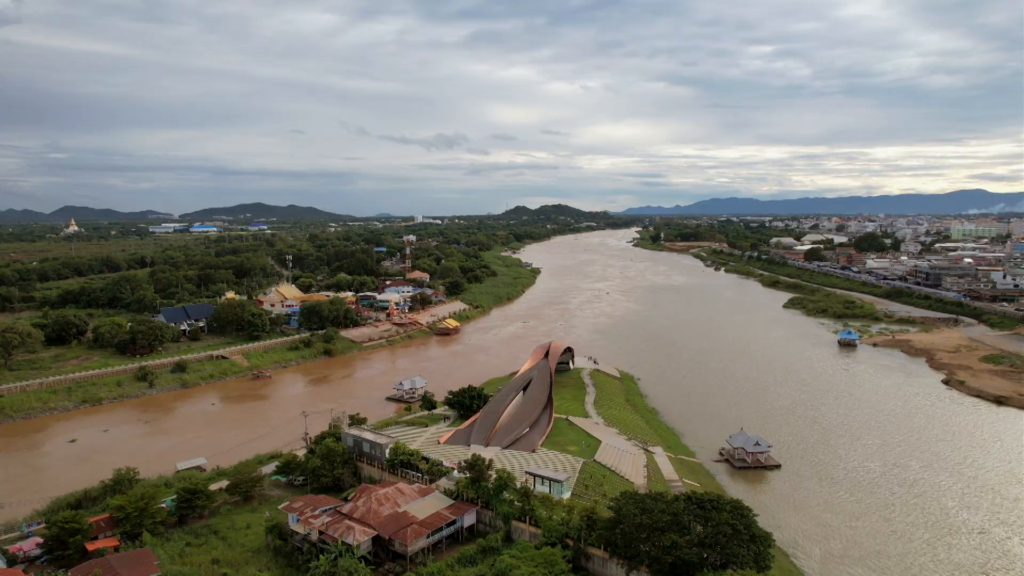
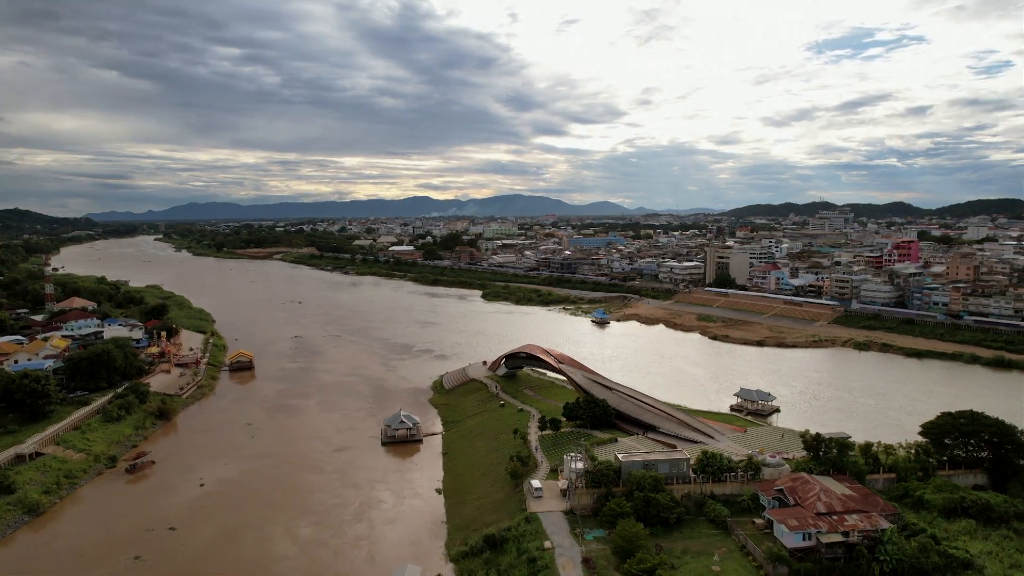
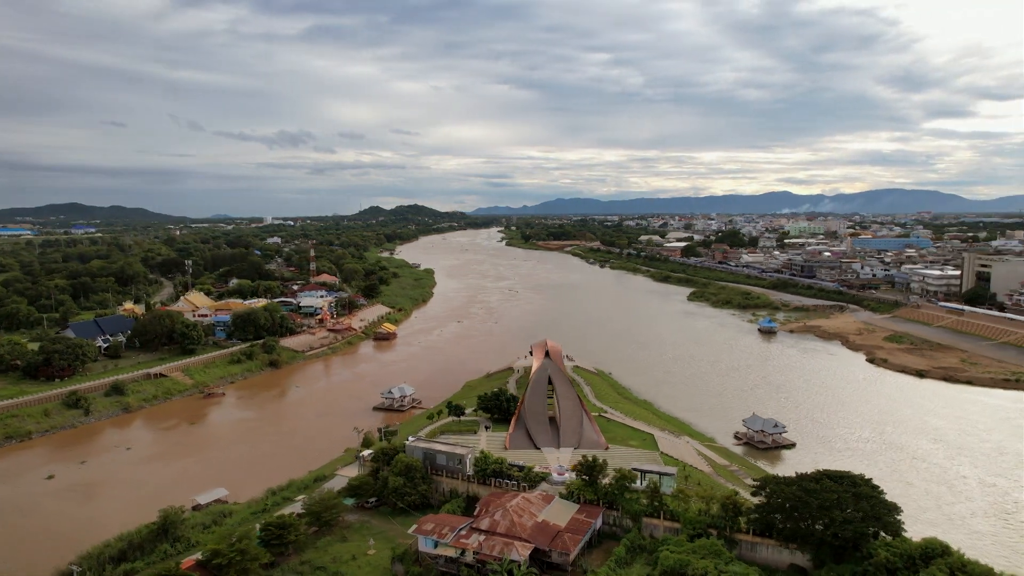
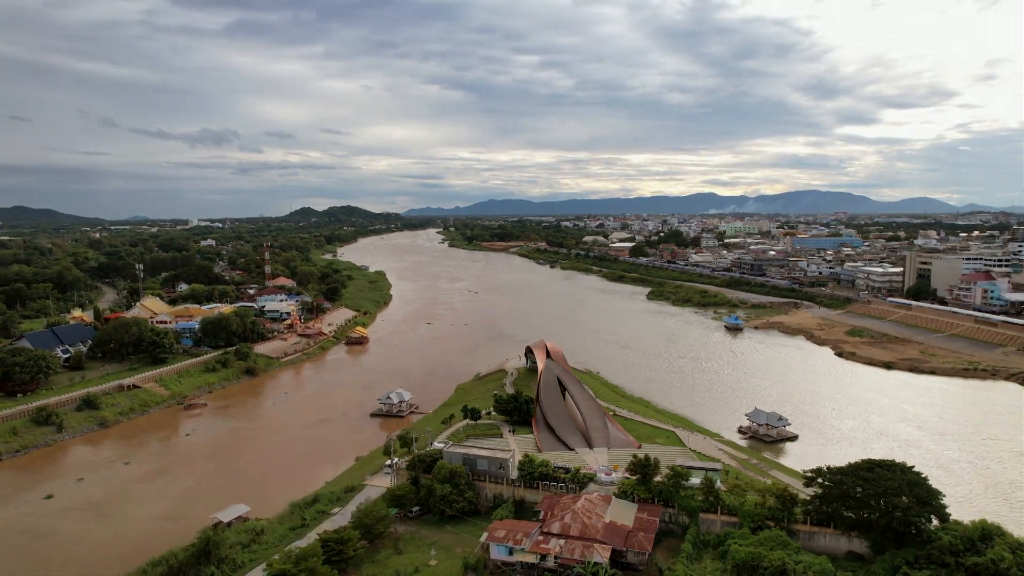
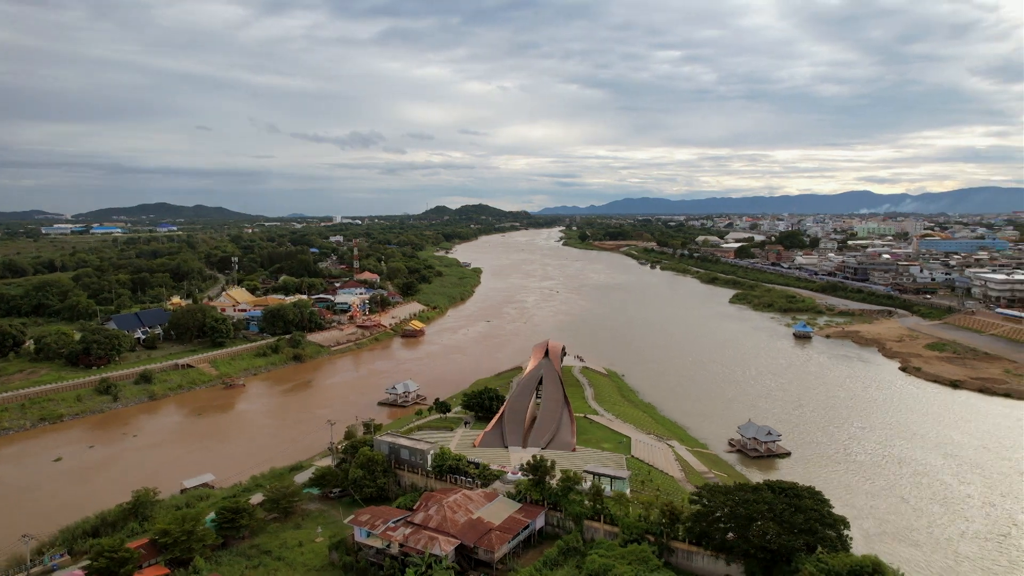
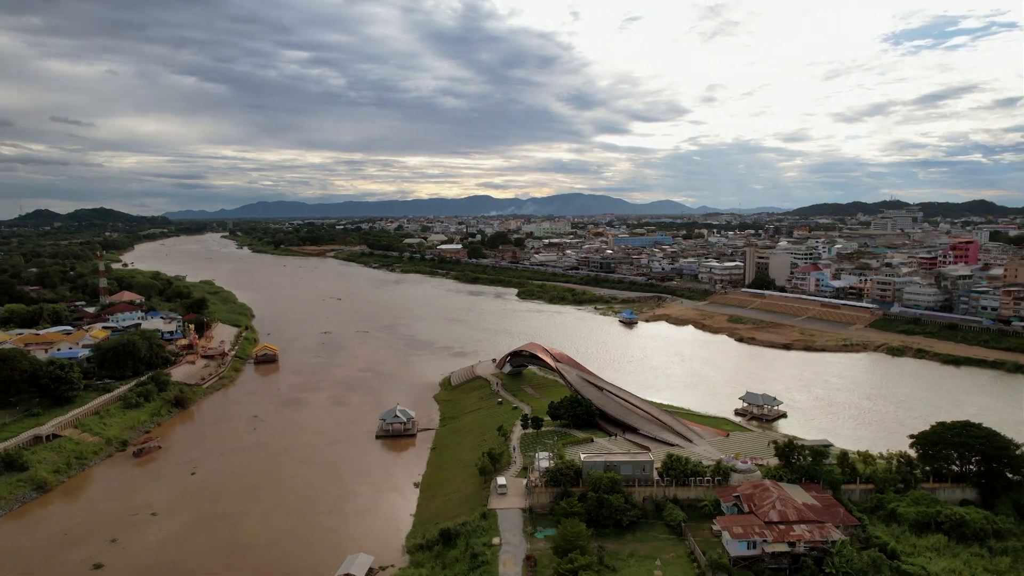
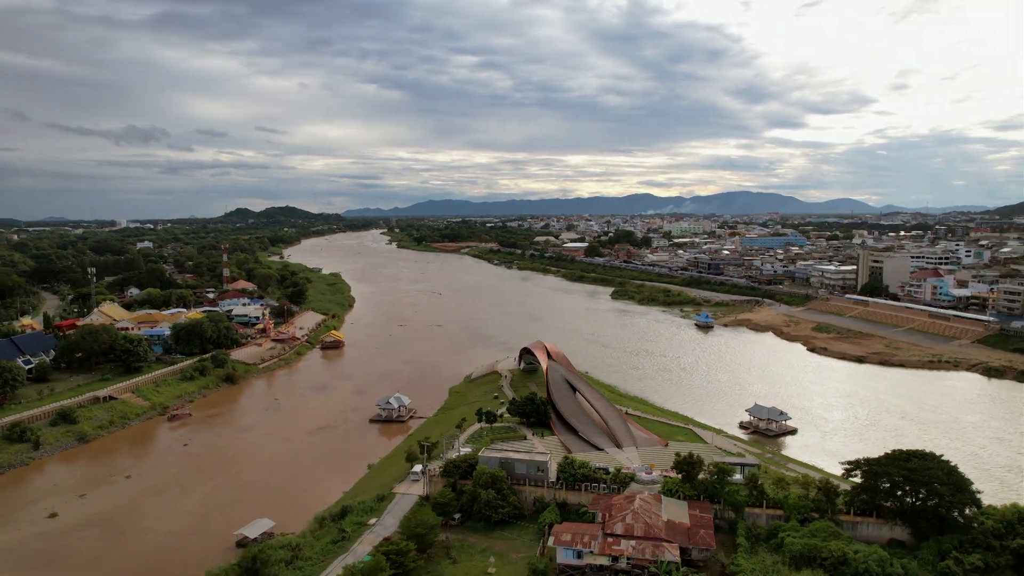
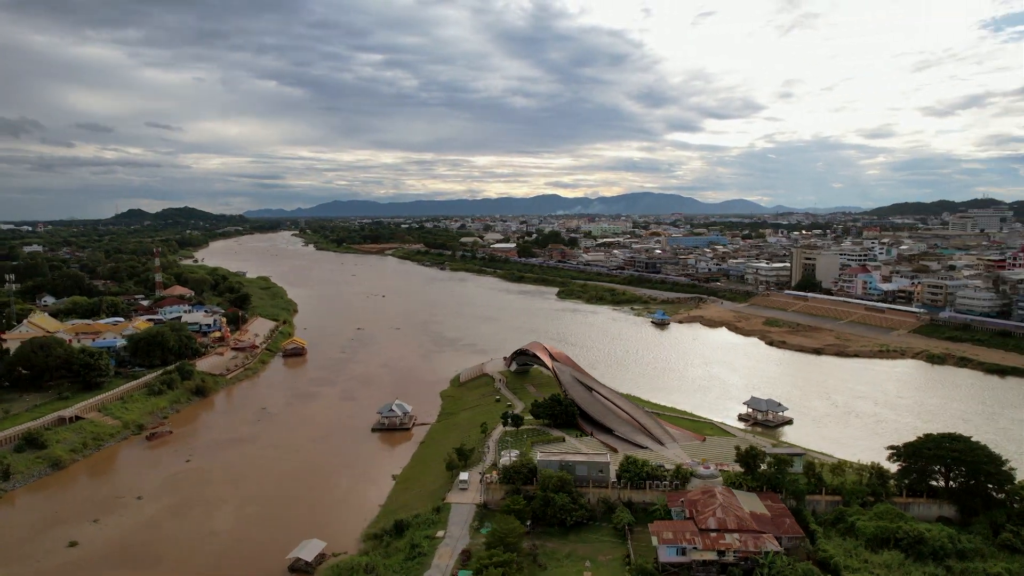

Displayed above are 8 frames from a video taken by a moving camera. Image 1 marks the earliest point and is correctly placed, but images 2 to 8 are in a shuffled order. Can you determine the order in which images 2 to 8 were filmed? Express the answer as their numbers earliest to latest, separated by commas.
5, 3, 4, 7, 8, 6, 2
